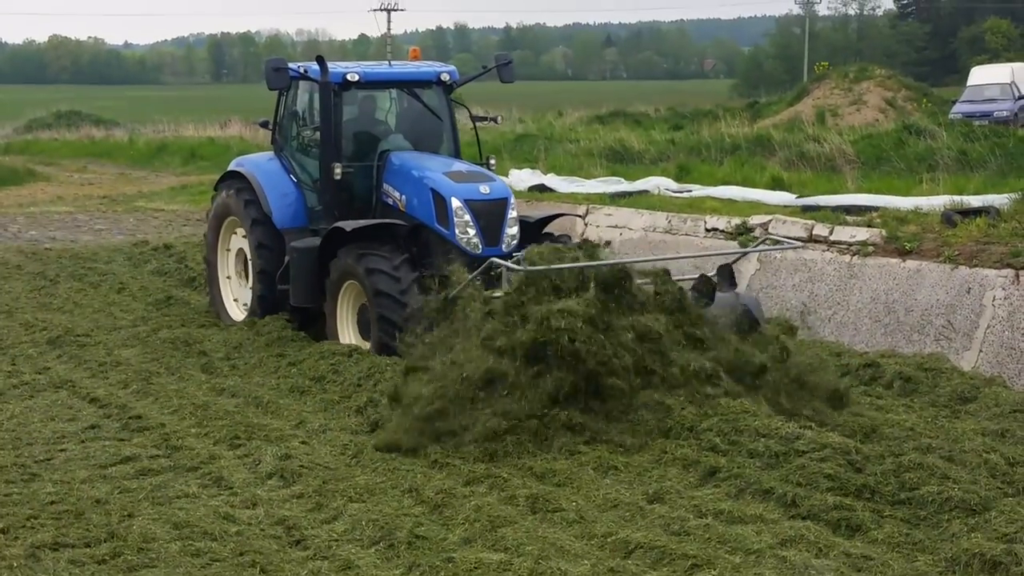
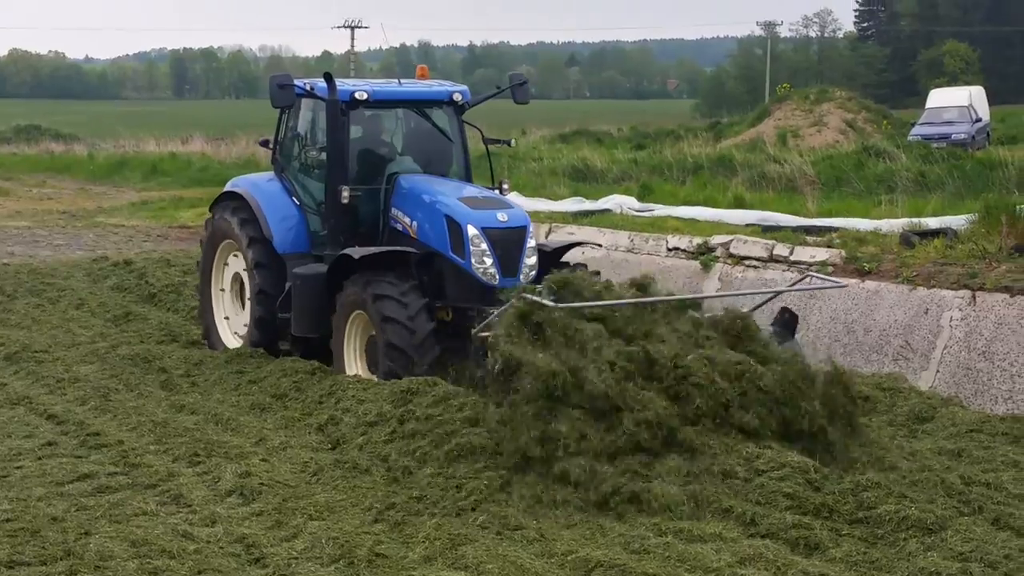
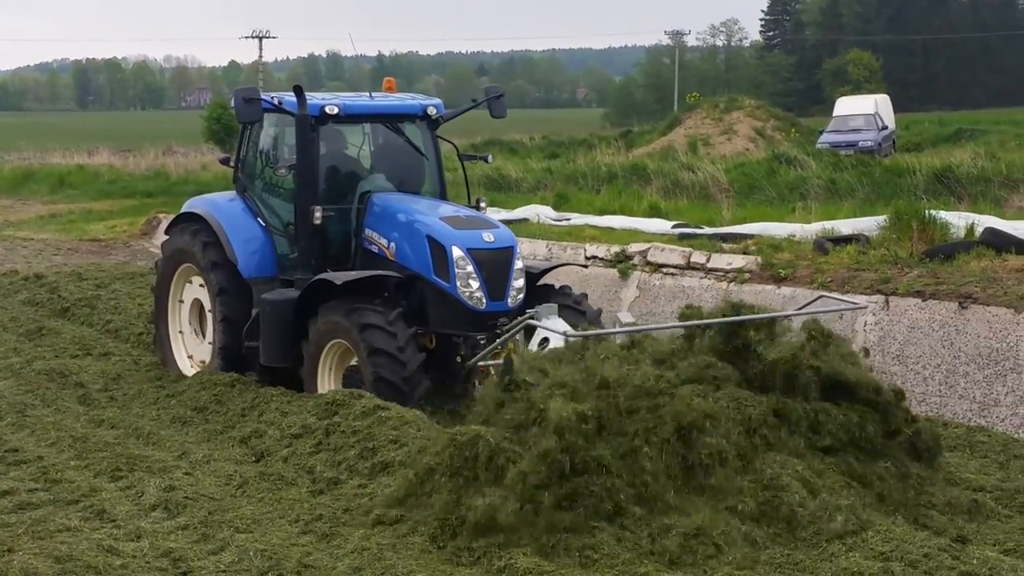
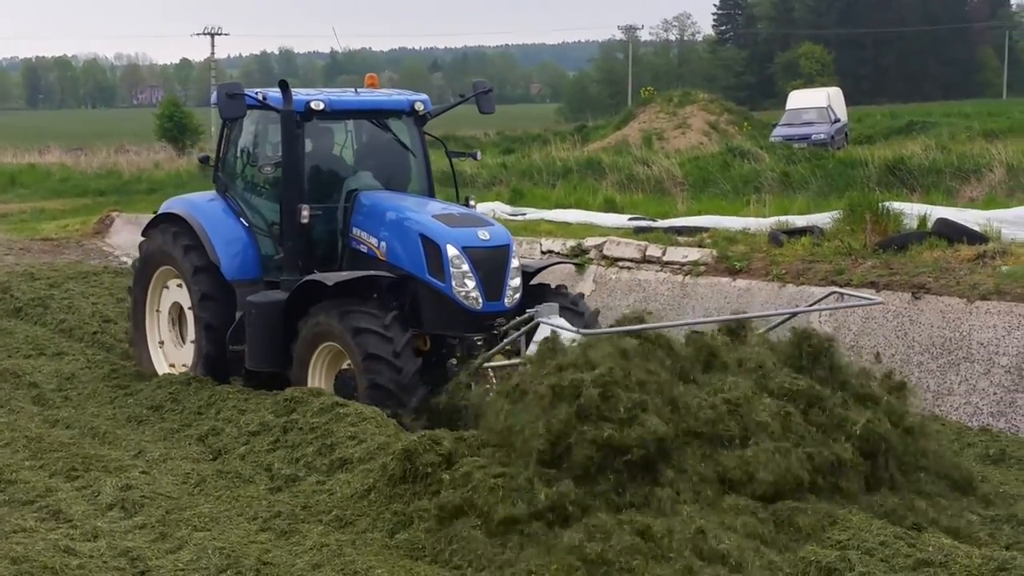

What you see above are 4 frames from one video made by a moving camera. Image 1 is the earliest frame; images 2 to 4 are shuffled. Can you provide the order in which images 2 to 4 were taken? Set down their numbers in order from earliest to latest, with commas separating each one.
2, 3, 4
